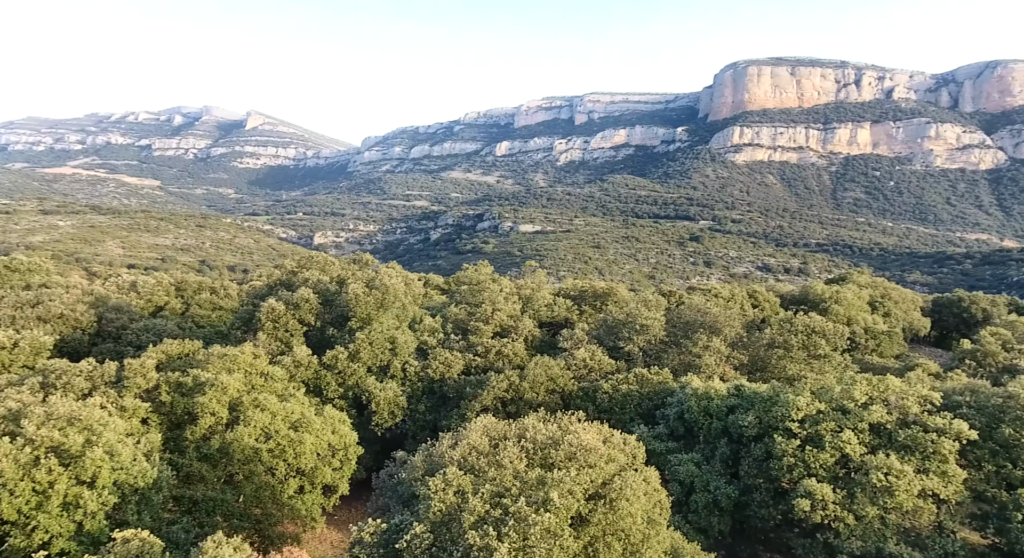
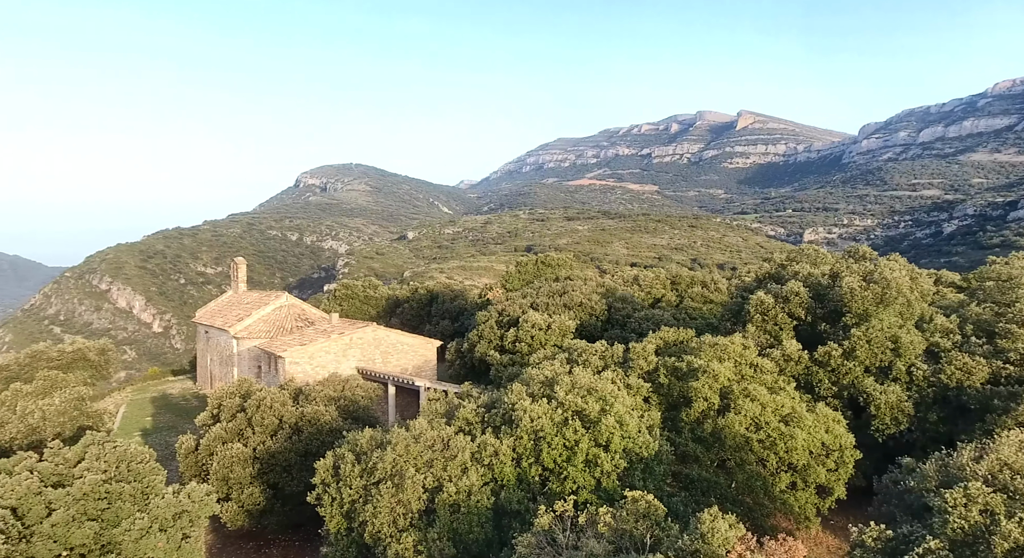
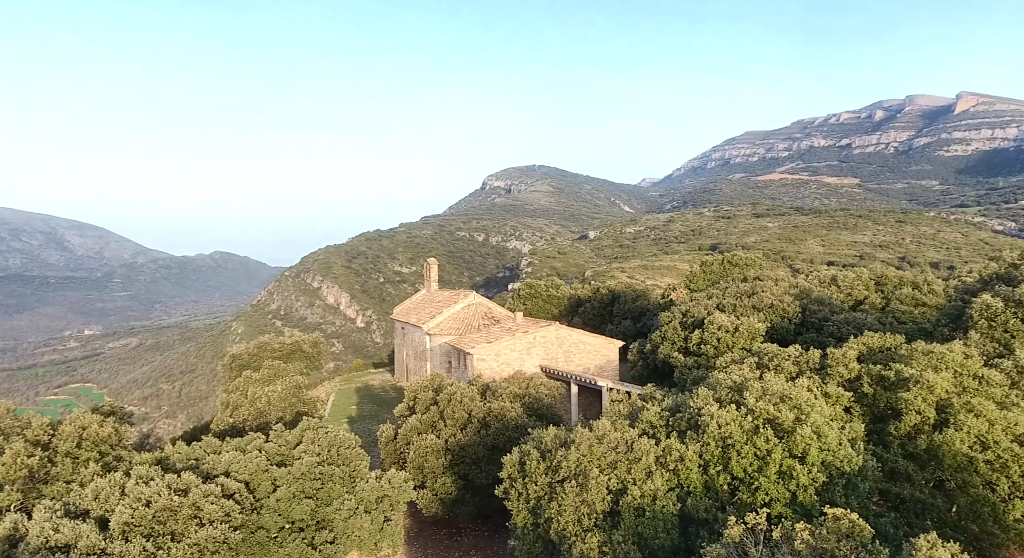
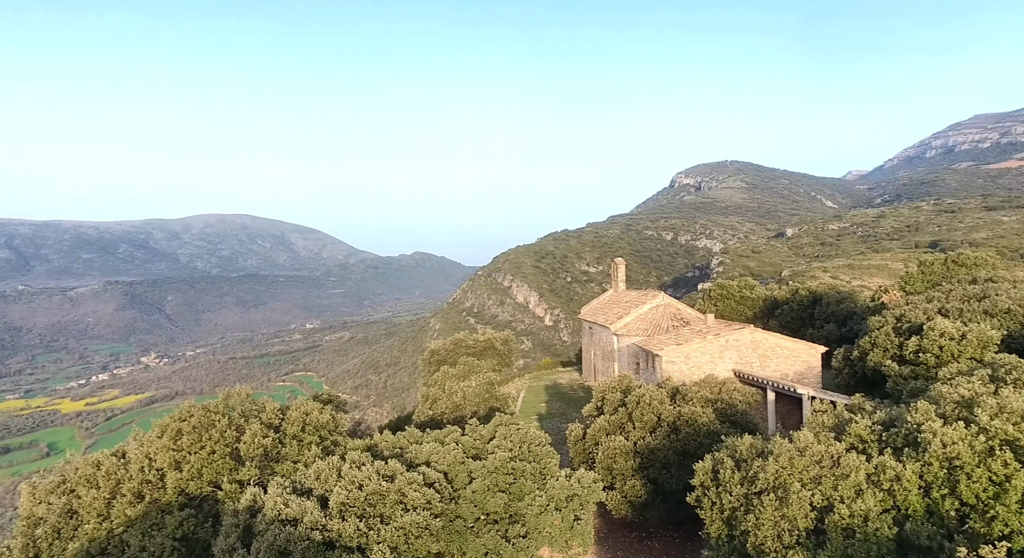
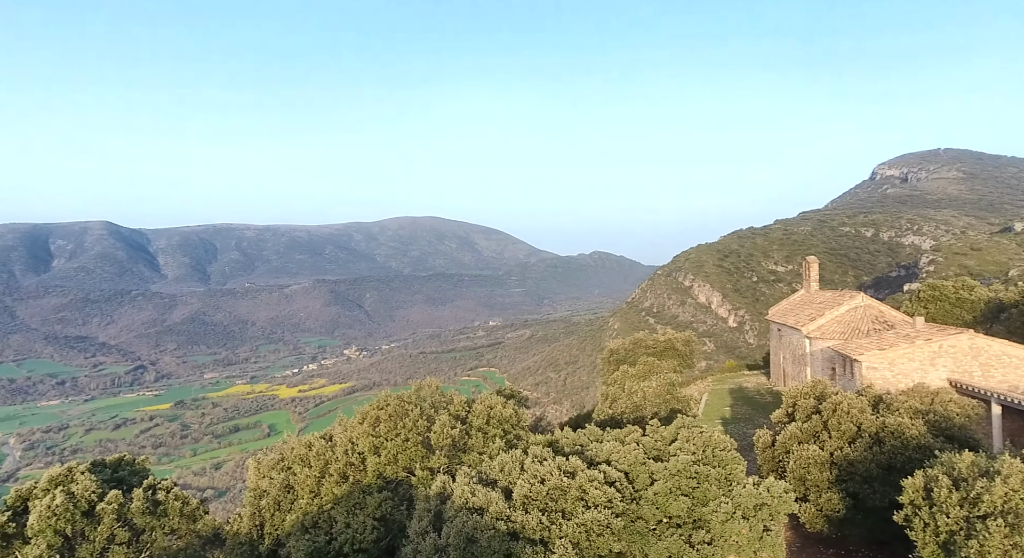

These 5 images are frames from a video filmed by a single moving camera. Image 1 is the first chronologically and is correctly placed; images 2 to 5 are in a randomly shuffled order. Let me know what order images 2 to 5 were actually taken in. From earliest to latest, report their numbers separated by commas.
2, 3, 4, 5
